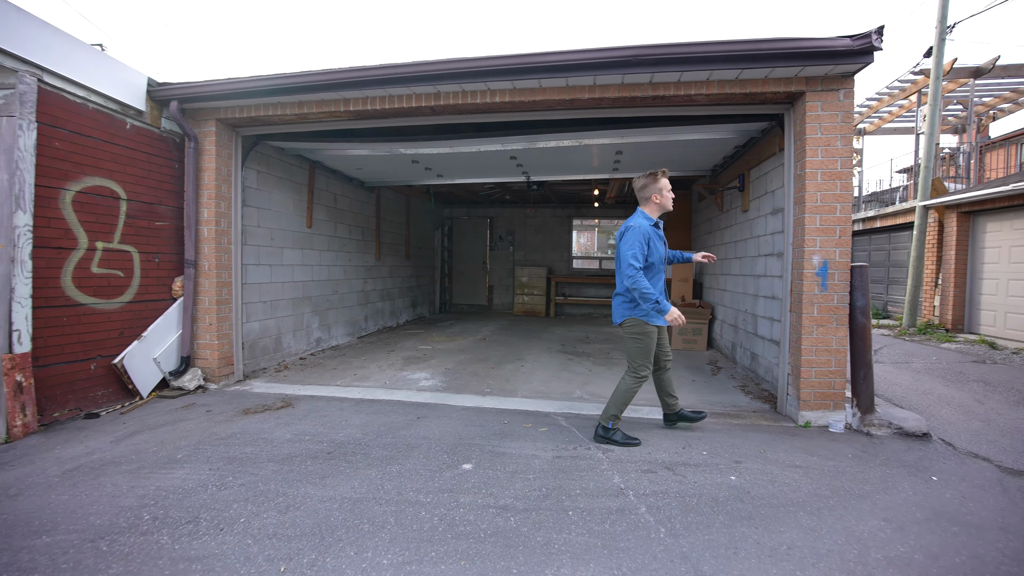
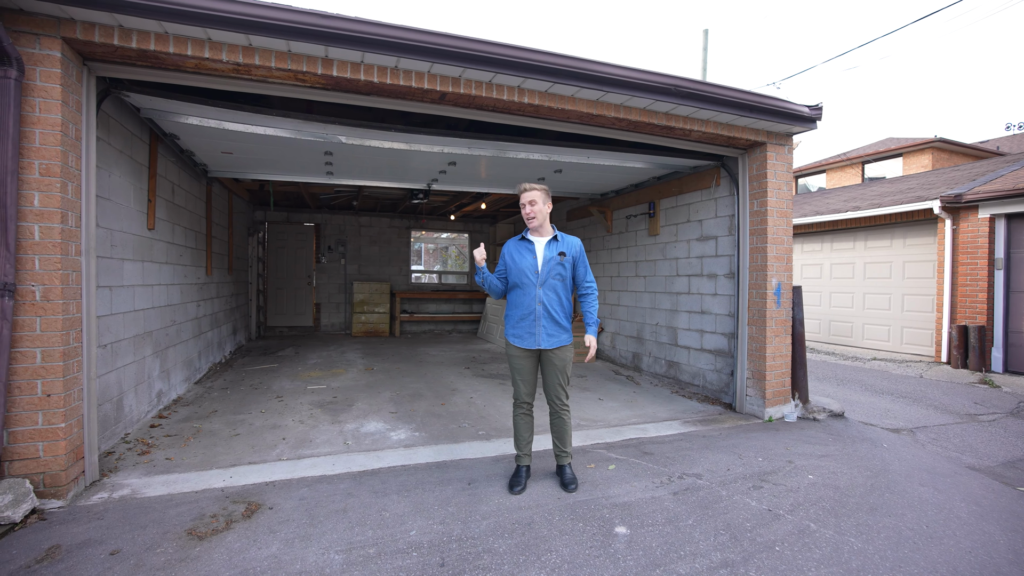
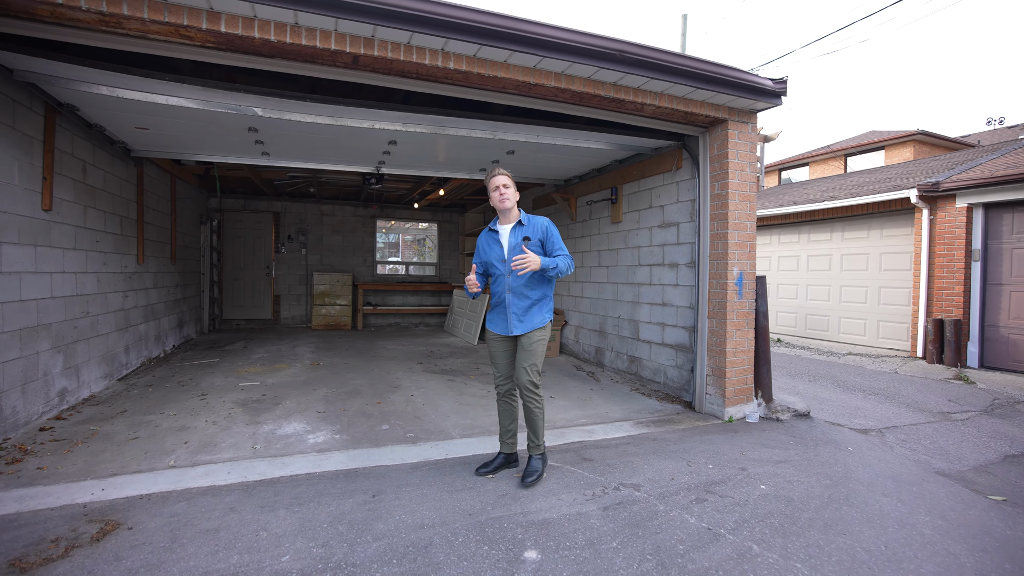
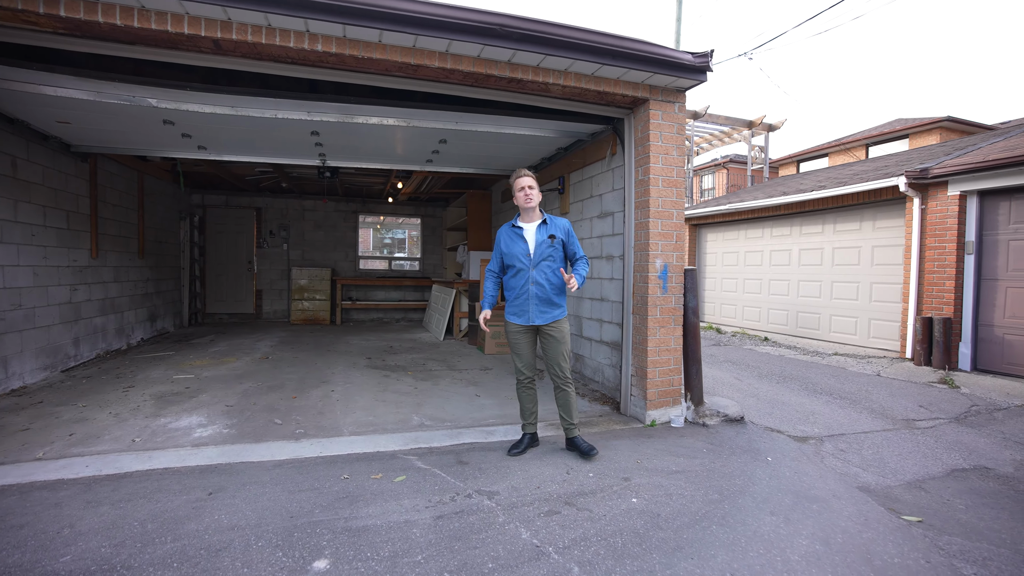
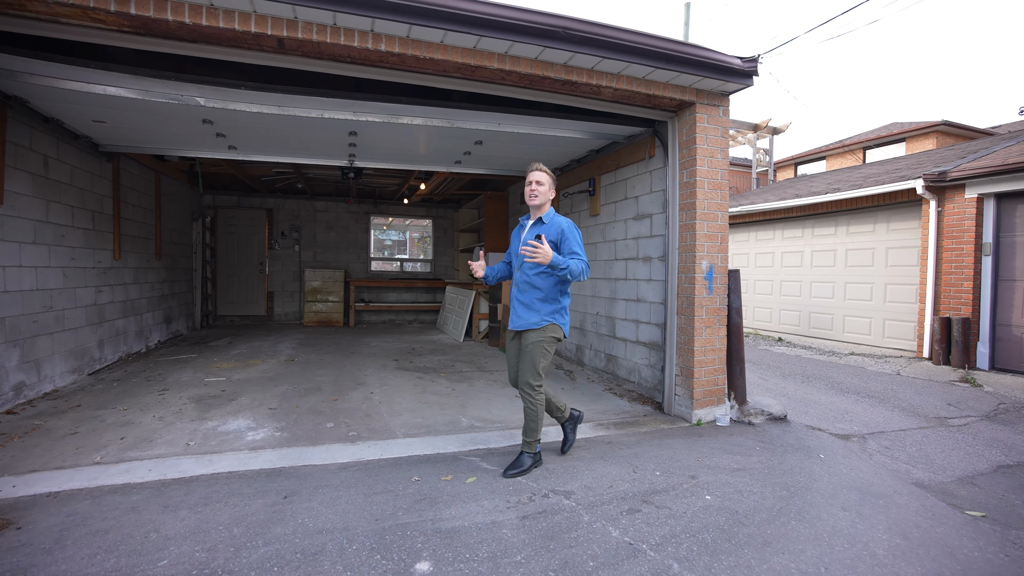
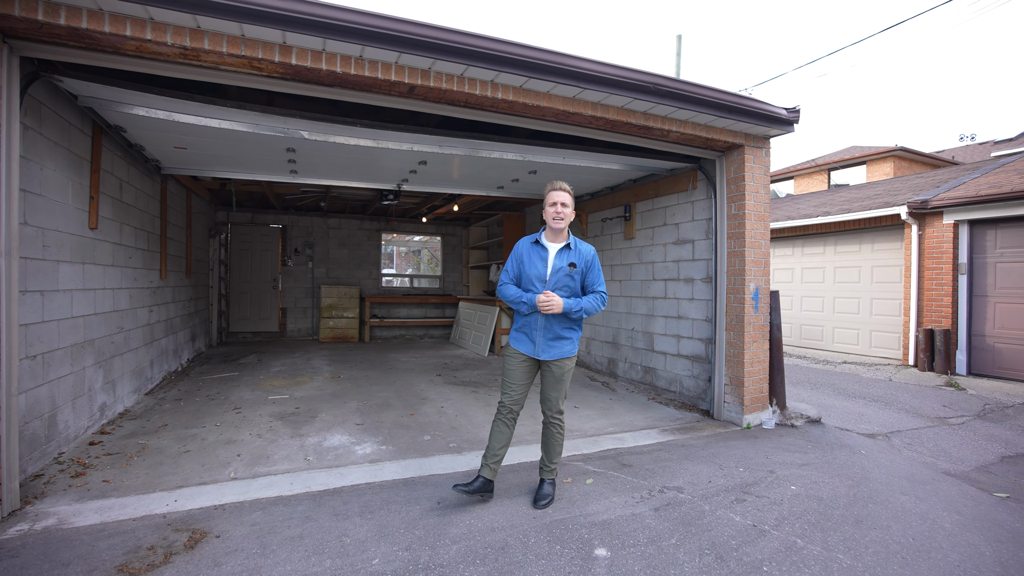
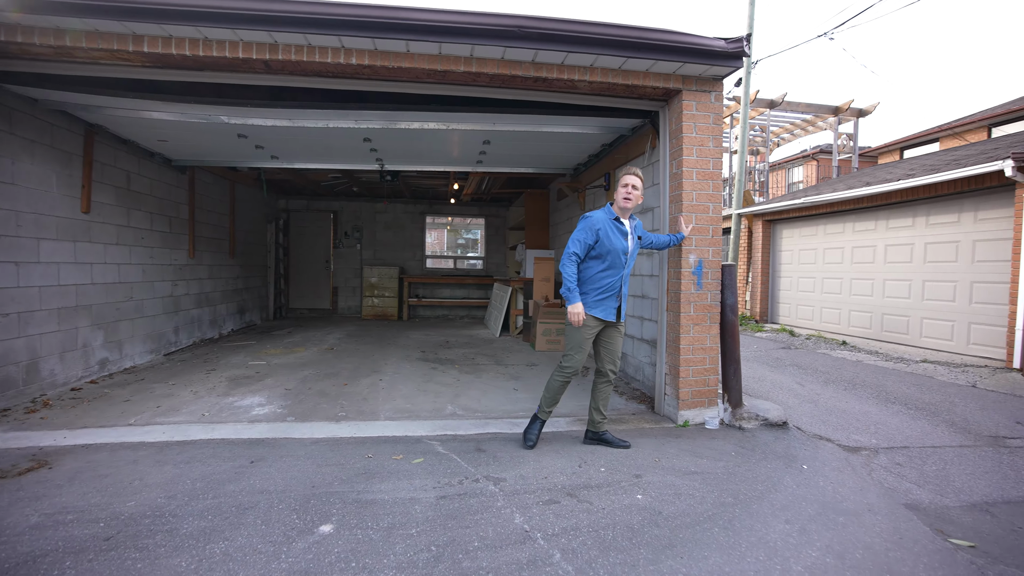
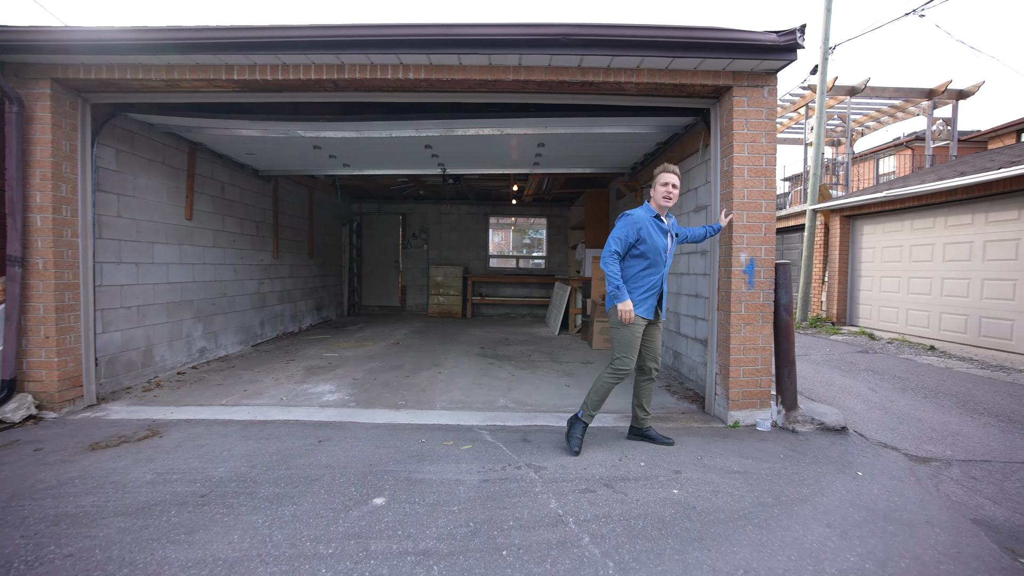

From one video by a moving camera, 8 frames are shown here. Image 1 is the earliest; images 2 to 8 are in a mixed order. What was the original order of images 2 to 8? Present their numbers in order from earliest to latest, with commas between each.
8, 7, 4, 5, 3, 6, 2
